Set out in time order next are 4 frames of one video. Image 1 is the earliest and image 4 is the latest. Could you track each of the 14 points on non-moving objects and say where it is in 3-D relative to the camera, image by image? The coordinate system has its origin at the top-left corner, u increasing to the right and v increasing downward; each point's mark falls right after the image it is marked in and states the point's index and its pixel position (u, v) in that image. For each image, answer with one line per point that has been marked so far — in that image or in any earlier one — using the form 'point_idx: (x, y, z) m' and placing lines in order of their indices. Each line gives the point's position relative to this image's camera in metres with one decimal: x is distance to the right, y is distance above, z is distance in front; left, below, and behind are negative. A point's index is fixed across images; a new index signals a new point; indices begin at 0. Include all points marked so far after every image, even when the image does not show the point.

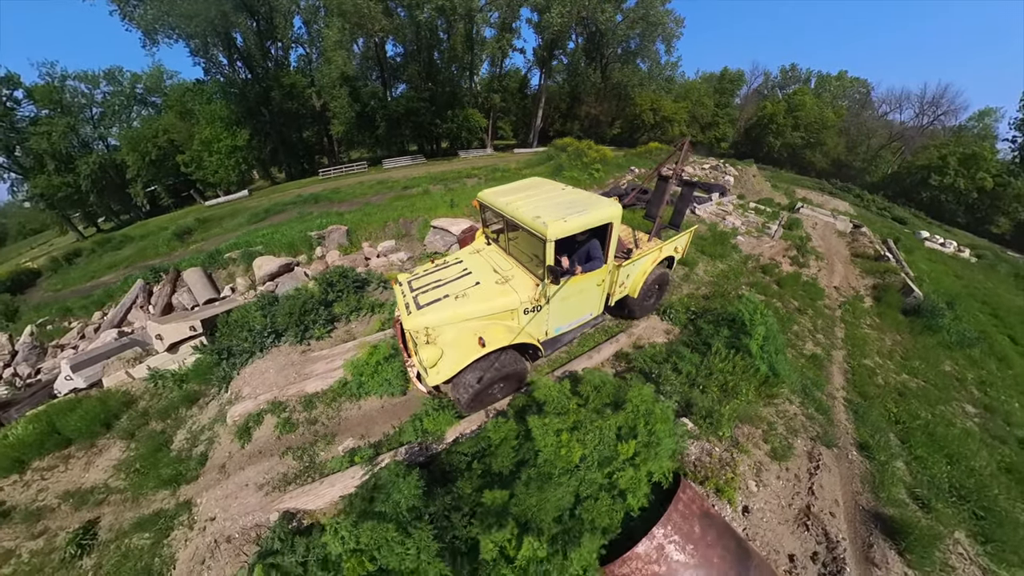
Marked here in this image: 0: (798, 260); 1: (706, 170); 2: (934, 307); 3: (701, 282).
0: (+6.5, +0.7, +9.1) m
1: (+8.3, +5.0, +17.3) m
2: (+8.2, -0.2, +7.8) m
3: (+3.9, +0.2, +8.0) m
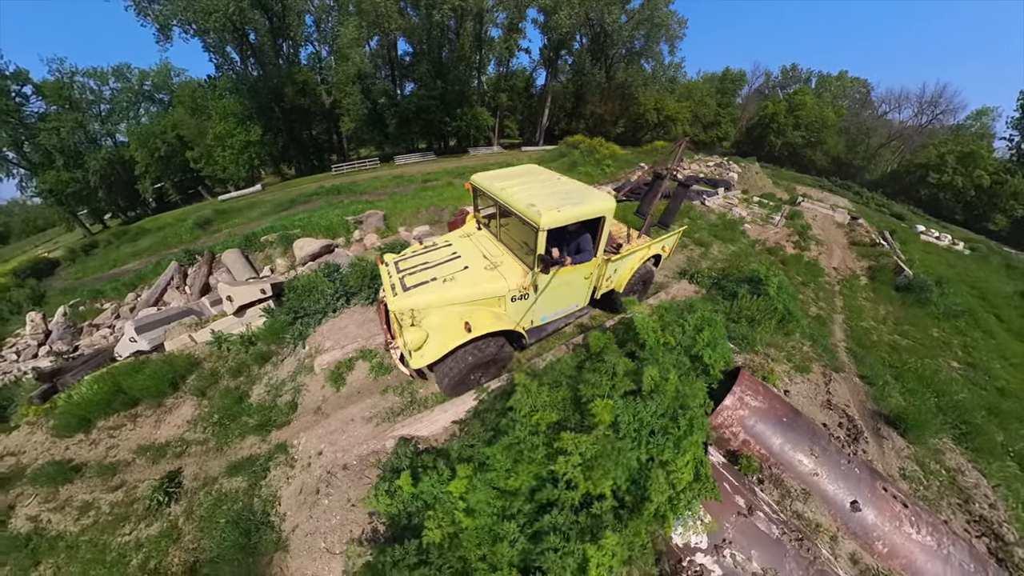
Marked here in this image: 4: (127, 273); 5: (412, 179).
0: (+7.1, +1.1, +9.9) m
1: (+8.9, +5.4, +18.0) m
2: (+8.8, +0.1, +8.6) m
3: (+4.5, +0.6, +8.8) m
4: (-15.7, +0.6, +16.2) m
5: (-4.1, +4.5, +16.5) m
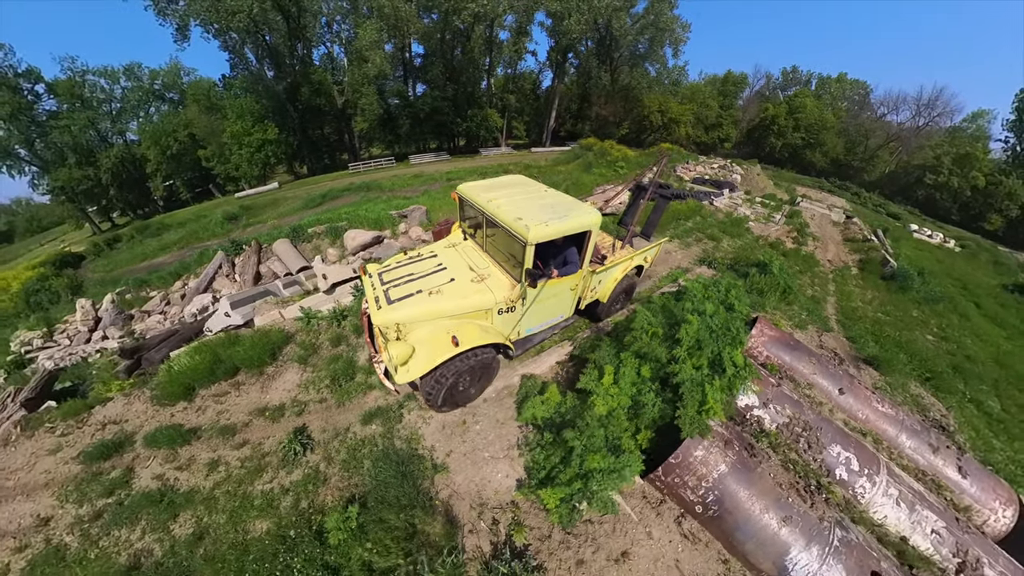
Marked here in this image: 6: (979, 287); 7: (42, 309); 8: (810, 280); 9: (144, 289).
0: (+7.8, +1.3, +11.0) m
1: (+9.7, +5.7, +19.2) m
2: (+9.6, +0.4, +9.7) m
3: (+5.2, +0.9, +9.9) m
4: (-15.0, +1.0, +17.3) m
5: (-3.3, +4.8, +17.6) m
6: (+13.7, 0.0, +11.8) m
7: (-18.3, -0.7, +15.4) m
8: (+6.8, +0.2, +9.3) m
9: (-13.3, -0.1, +14.8) m
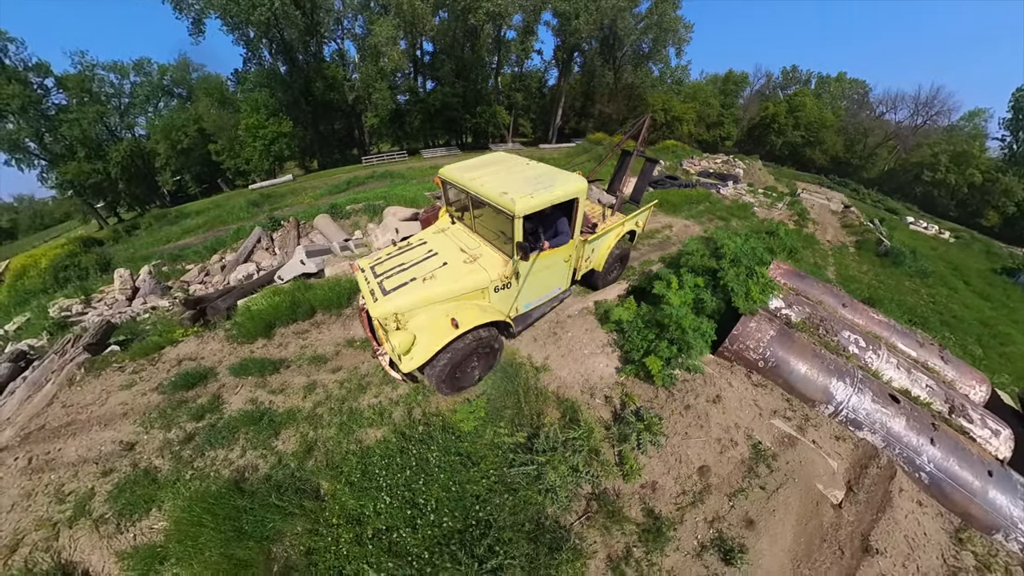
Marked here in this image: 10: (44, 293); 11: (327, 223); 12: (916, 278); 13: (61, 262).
0: (+8.6, +1.9, +12.0) m
1: (+10.4, +6.3, +20.1) m
2: (+10.3, +0.9, +10.7) m
3: (+5.9, +1.5, +10.8) m
4: (-14.3, +1.7, +18.2) m
5: (-2.6, +5.4, +18.5) m
6: (+14.4, +0.5, +12.8) m
7: (-17.6, +0.1, +16.3) m
8: (+7.5, +0.7, +10.3) m
9: (-12.6, +0.6, +15.7) m
10: (-18.5, -0.3, +16.1) m
11: (-5.5, +1.7, +12.1) m
12: (+10.3, +0.1, +10.4) m
13: (-19.2, +1.0, +17.4) m
